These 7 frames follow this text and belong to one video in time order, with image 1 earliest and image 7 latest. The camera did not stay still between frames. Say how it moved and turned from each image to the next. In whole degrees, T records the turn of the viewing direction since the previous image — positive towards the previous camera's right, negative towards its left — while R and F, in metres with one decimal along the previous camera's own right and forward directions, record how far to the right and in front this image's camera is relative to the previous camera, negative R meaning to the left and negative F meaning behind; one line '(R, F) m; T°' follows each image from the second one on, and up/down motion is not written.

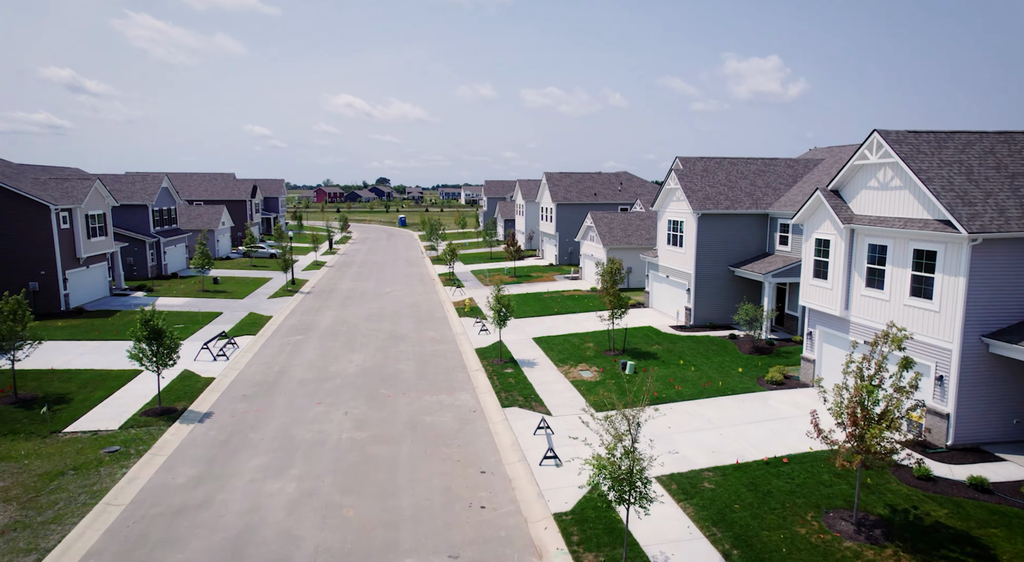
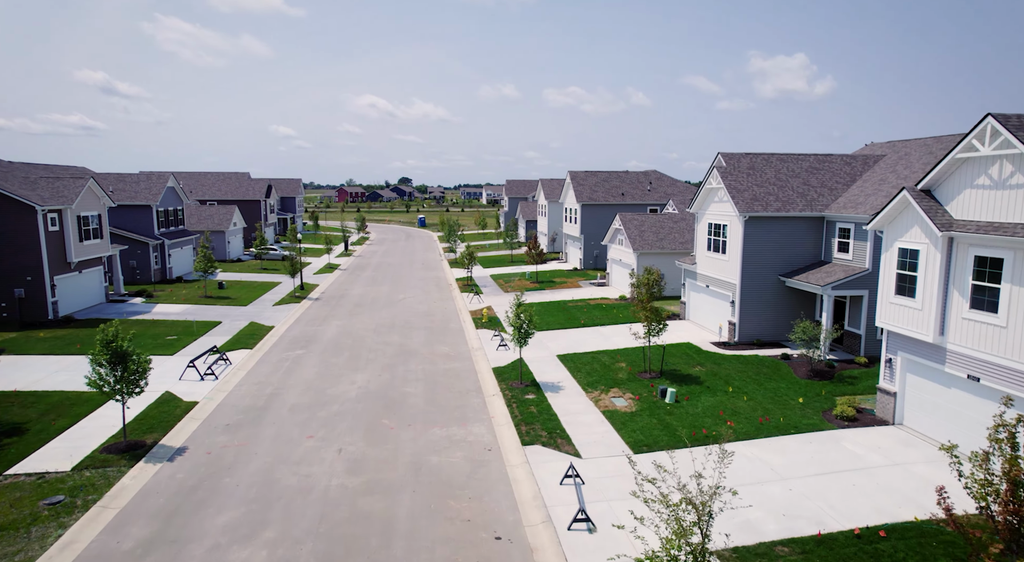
(0.0, +2.8) m; -2°
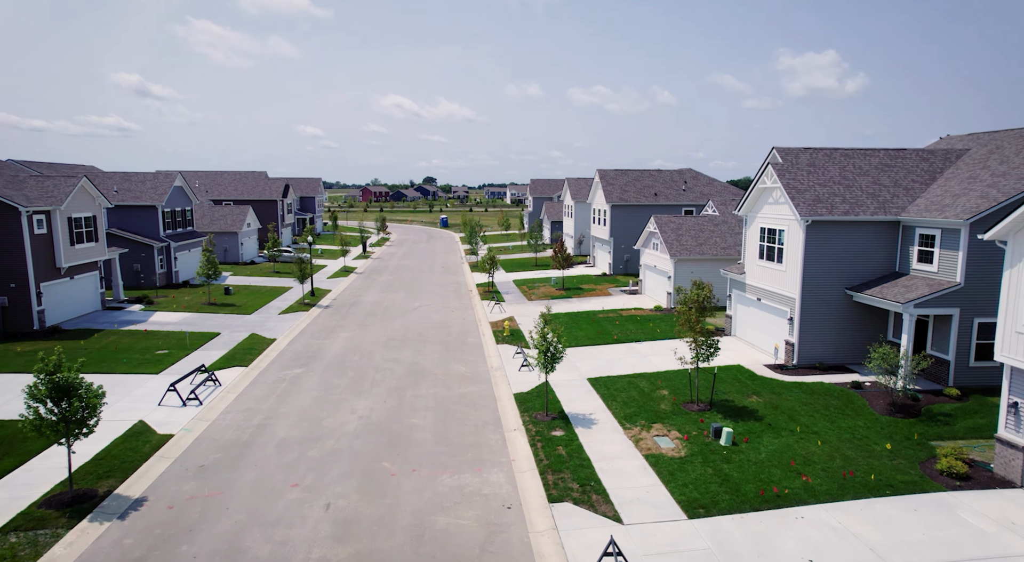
(0.0, +2.9) m; -2°
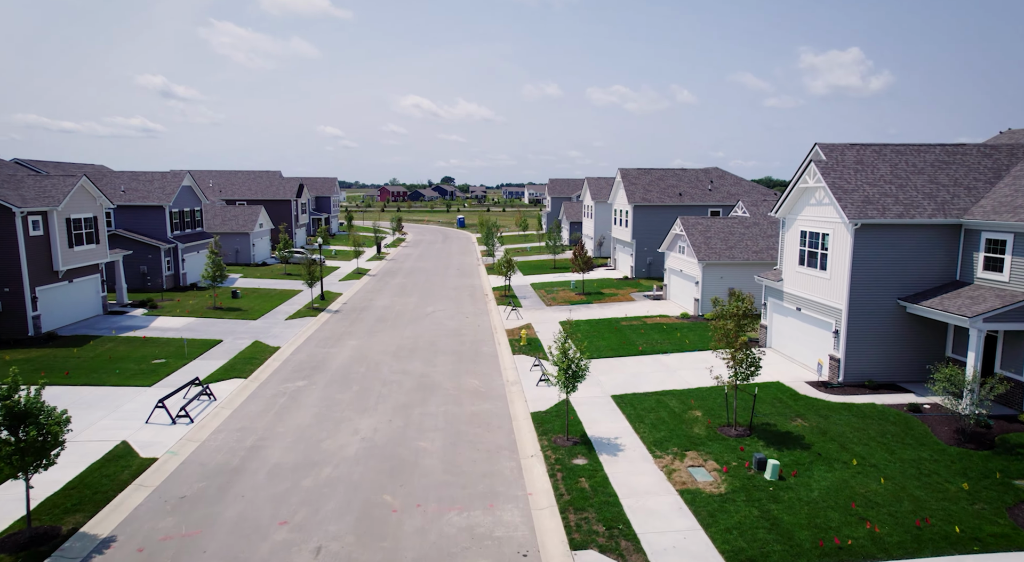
(0.0, +1.7) m; -2°
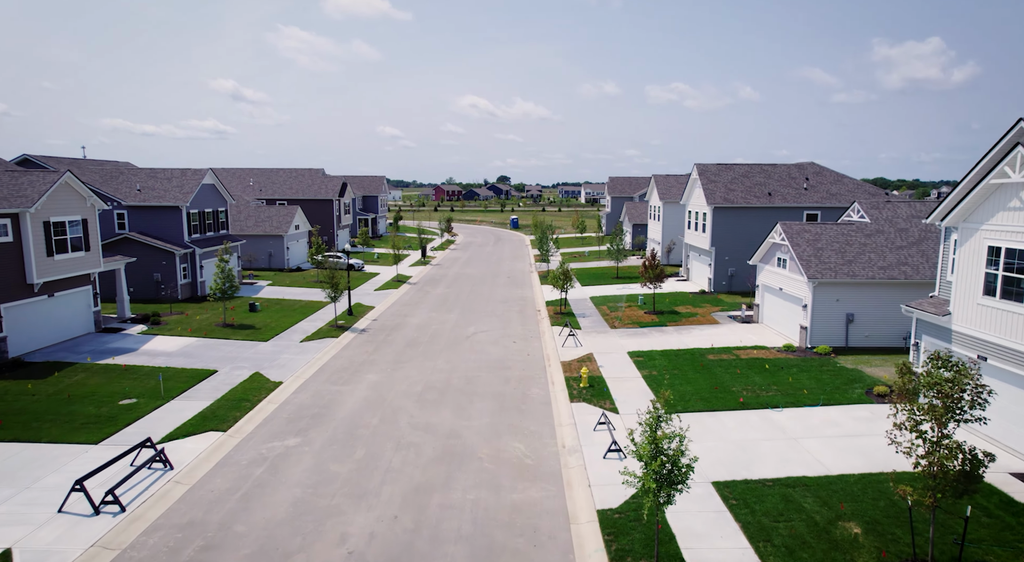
(-0.1, +5.5) m; -5°
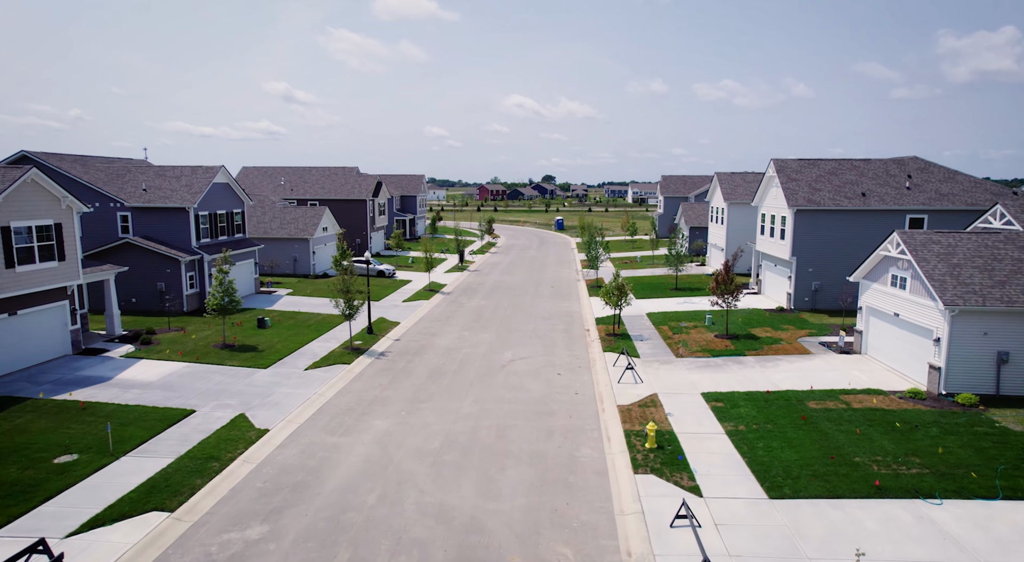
(0.0, +4.6) m; -4°
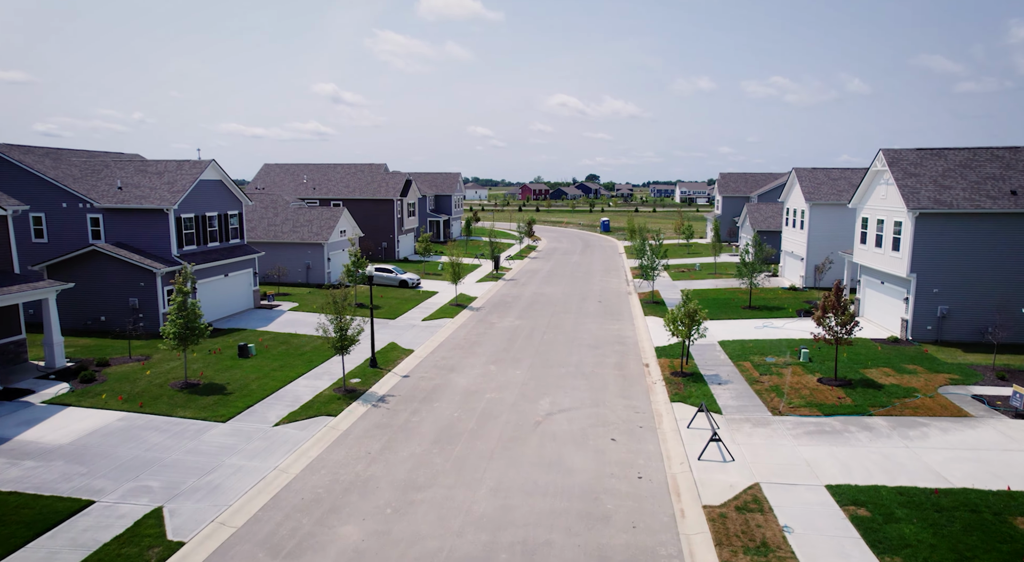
(+0.1, +5.9) m; -4°
